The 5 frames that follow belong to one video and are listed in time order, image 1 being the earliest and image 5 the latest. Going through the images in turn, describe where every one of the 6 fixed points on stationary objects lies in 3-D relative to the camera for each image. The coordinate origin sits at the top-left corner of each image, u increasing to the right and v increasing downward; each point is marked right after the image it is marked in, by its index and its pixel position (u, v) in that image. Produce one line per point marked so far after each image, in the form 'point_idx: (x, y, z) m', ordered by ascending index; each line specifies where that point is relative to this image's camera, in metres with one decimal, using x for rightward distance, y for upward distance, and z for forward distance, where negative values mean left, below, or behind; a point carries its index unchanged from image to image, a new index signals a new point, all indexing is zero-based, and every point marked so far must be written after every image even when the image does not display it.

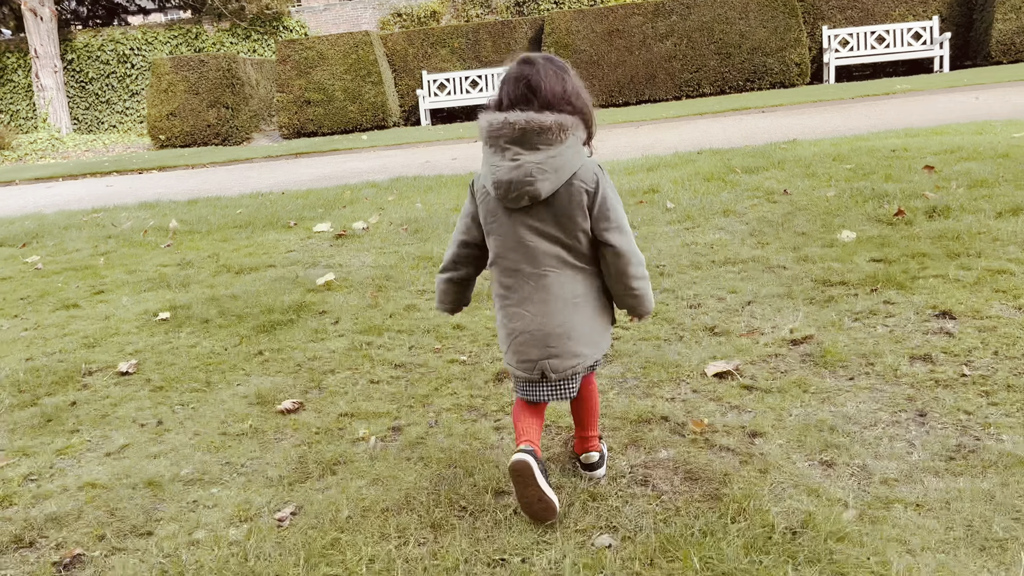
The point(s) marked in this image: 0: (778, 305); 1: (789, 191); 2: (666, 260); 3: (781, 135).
0: (+2.9, -0.2, +5.0) m
1: (+5.2, +1.8, +8.5) m
2: (+2.1, +0.4, +6.2) m
3: (+8.8, +5.0, +15.0) m
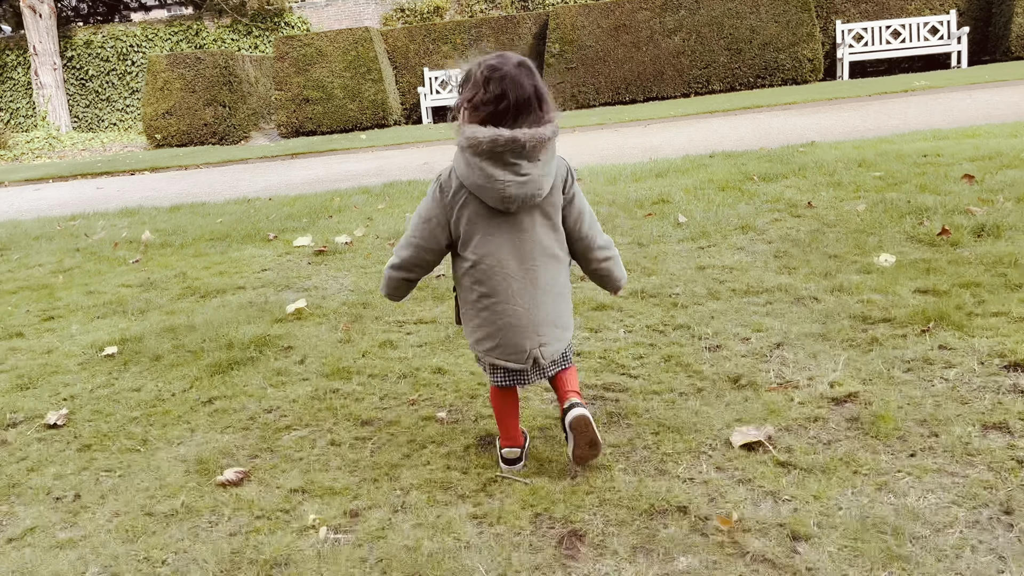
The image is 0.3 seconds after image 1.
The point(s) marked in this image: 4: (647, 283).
0: (+2.8, -0.6, +4.3) m
1: (+5.1, +1.4, +7.8) m
2: (+2.0, 0.0, +5.4) m
3: (+8.9, +4.7, +14.1) m
4: (+1.7, +0.1, +5.6) m
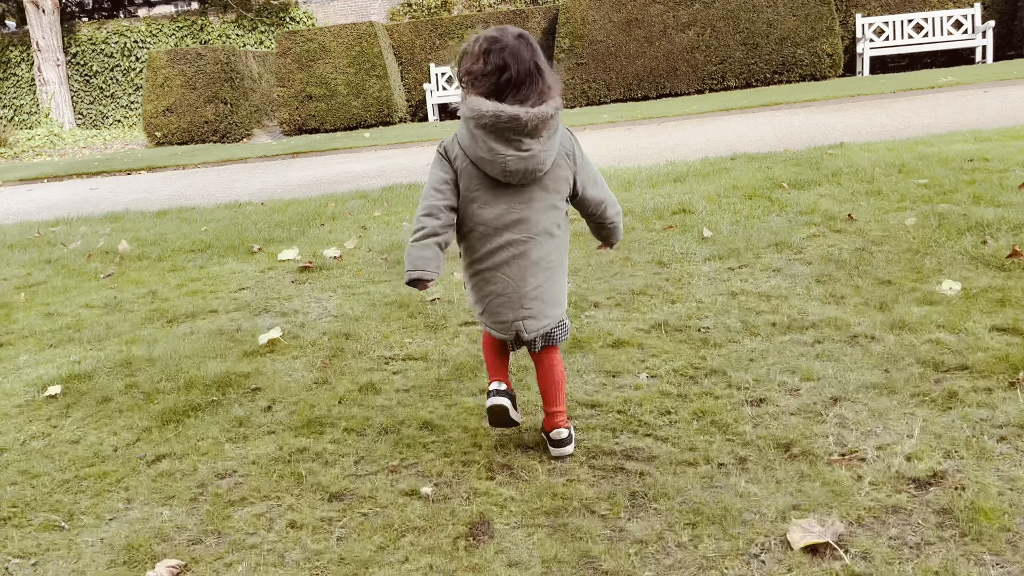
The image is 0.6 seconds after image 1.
0: (+2.9, -0.9, +3.6) m
1: (+5.2, +1.1, +7.0) m
2: (+2.0, -0.3, +4.7) m
3: (+9.1, +4.4, +13.2) m
4: (+1.7, -0.3, +4.9) m
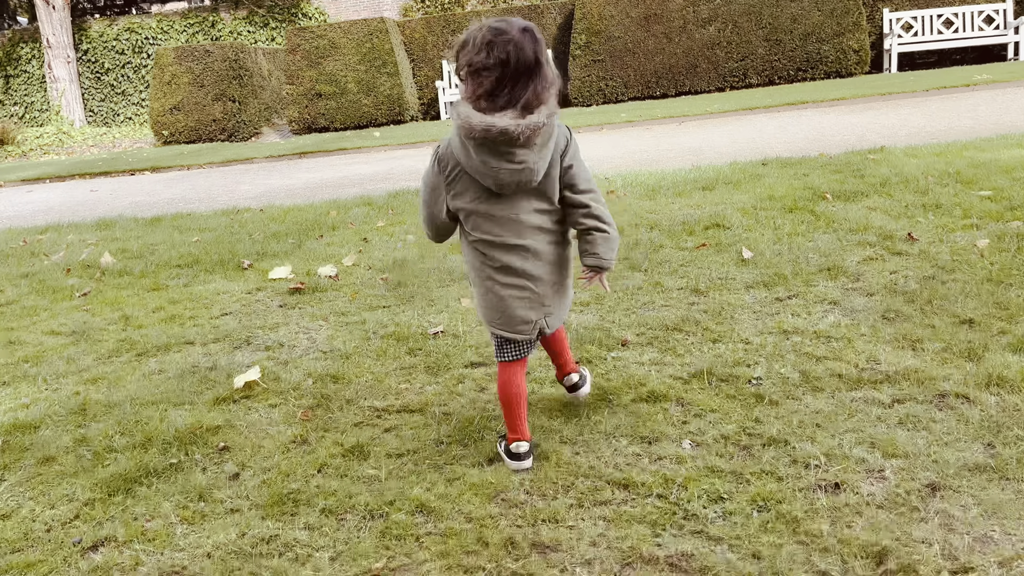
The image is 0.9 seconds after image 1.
0: (+2.9, -1.3, +2.8) m
1: (+5.4, +0.7, +6.1) m
2: (+2.2, -0.7, +4.0) m
3: (+9.5, +4.0, +12.3) m
4: (+1.9, -0.6, +4.2) m
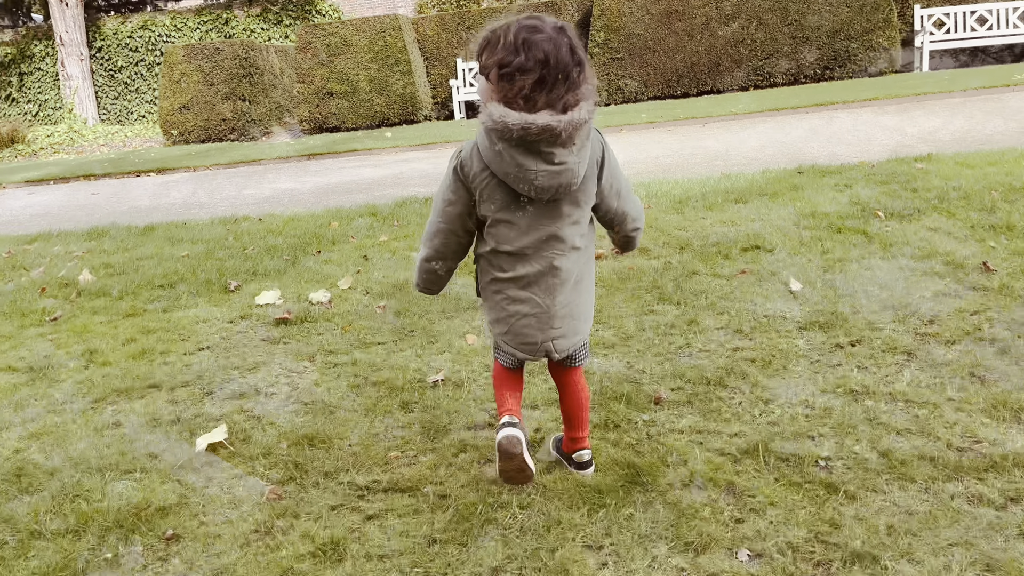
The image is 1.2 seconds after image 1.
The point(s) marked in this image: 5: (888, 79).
0: (+3.0, -1.7, +2.0) m
1: (+5.6, +0.3, +5.3) m
2: (+2.2, -1.1, +3.2) m
3: (+9.8, +3.5, +11.3) m
4: (+1.9, -1.0, +3.4) m
5: (+14.1, +7.6, +16.8) m
